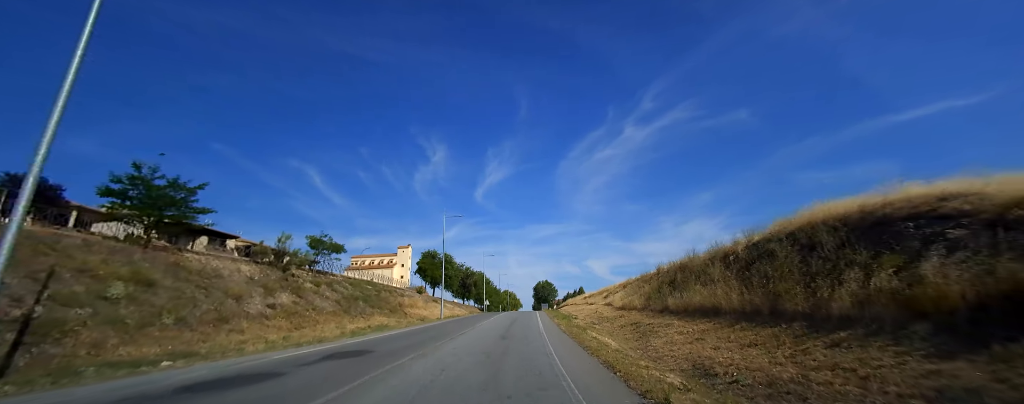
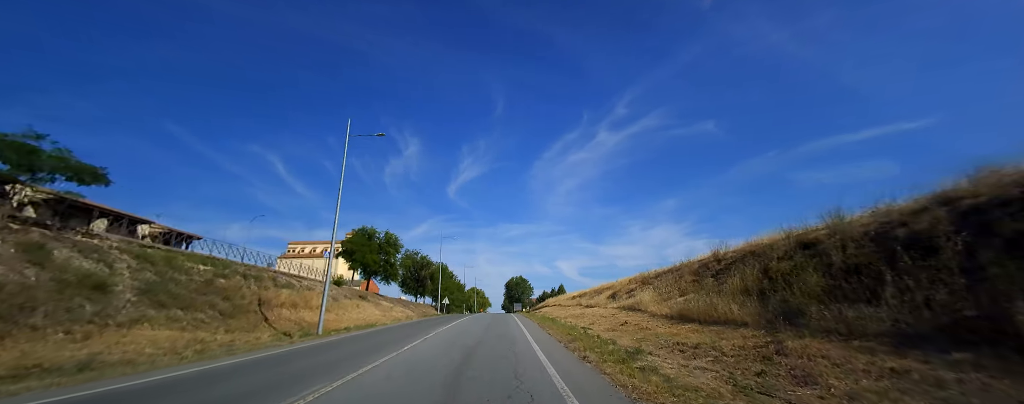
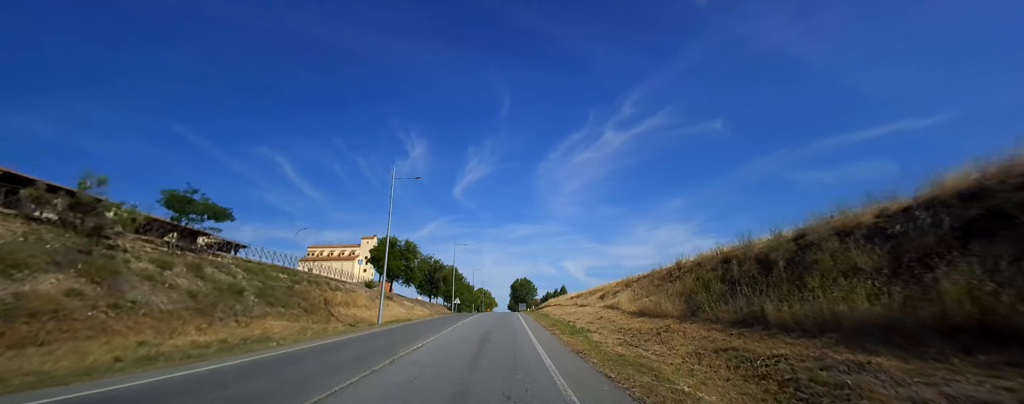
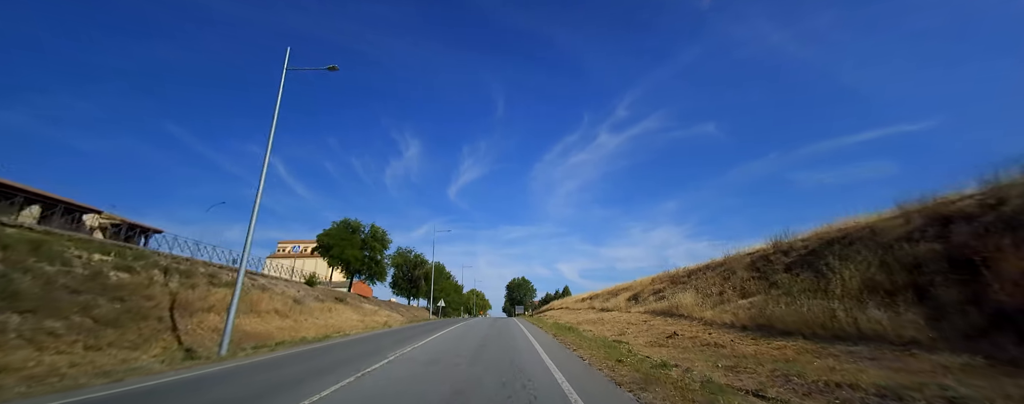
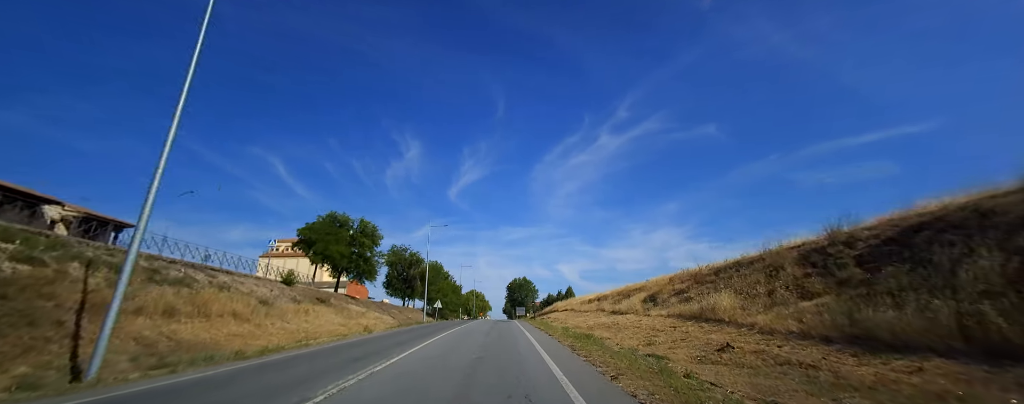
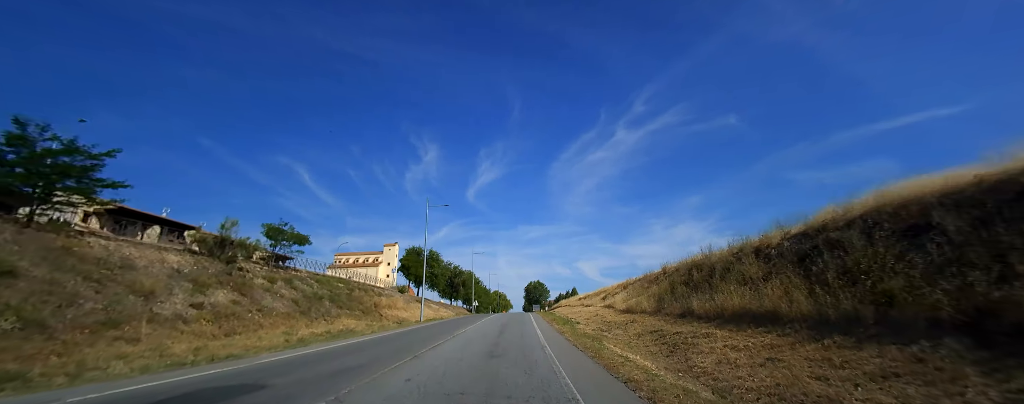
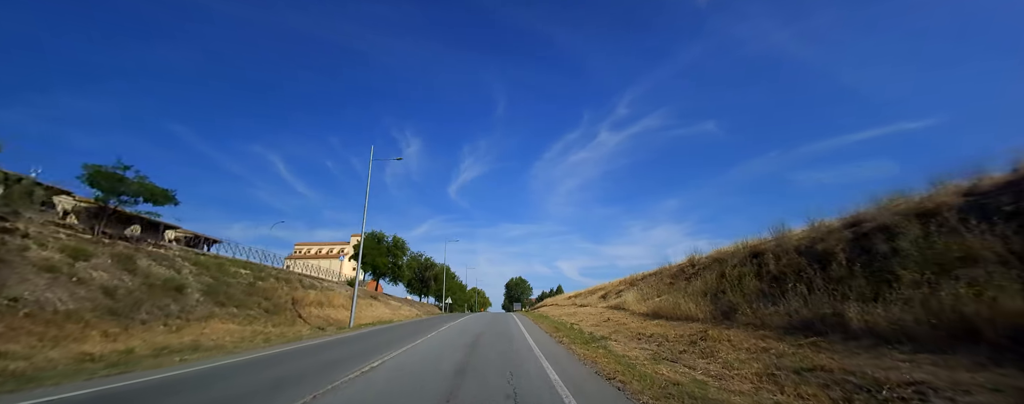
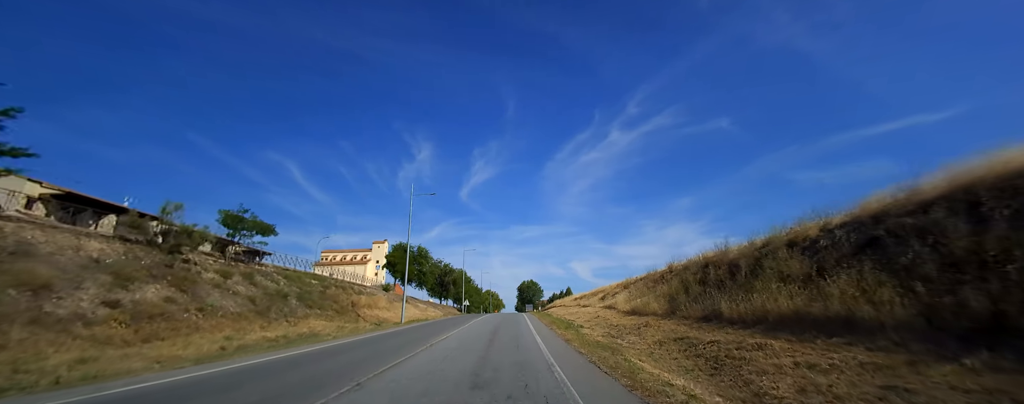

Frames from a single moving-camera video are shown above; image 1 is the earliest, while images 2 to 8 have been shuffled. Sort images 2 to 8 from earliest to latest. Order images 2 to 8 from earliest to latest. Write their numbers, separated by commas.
6, 8, 3, 7, 2, 4, 5
